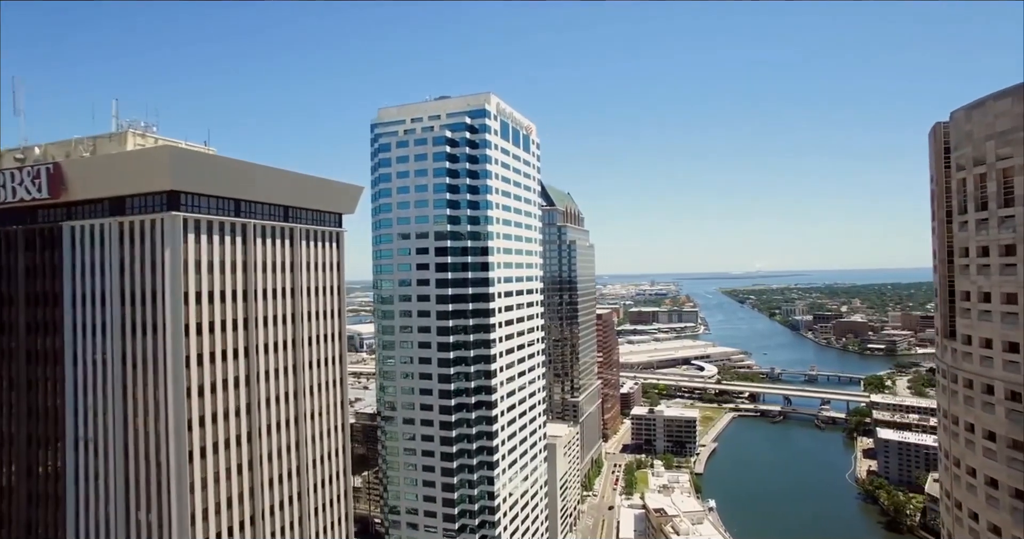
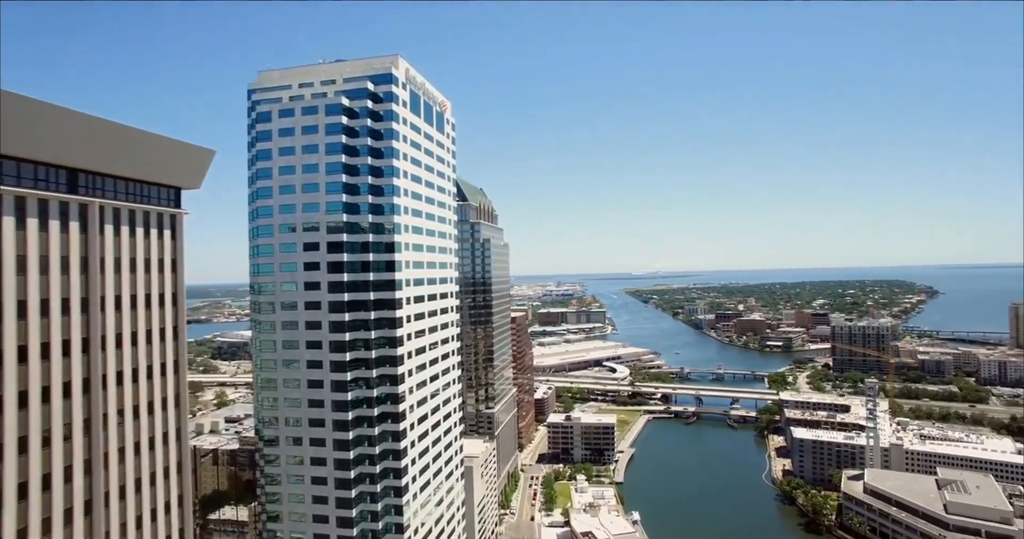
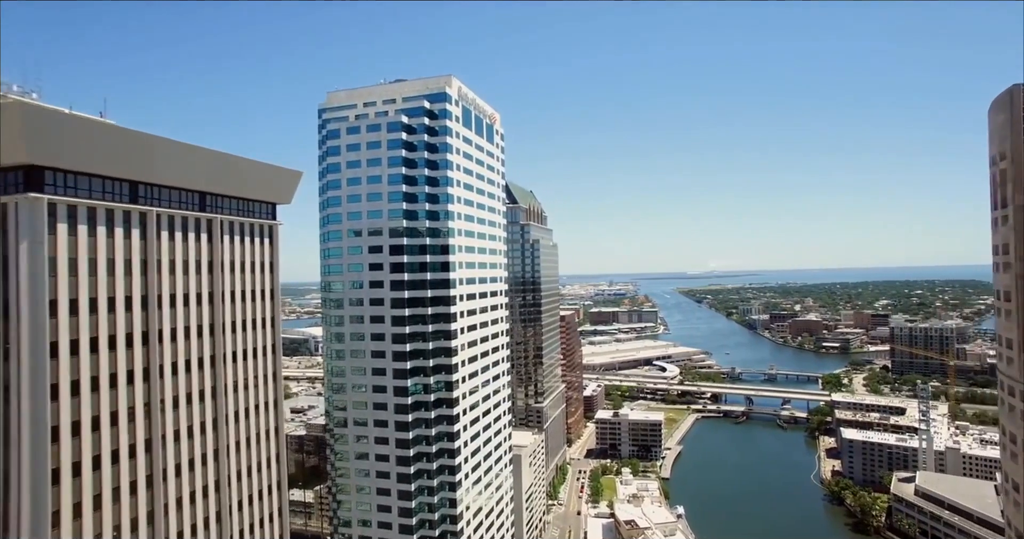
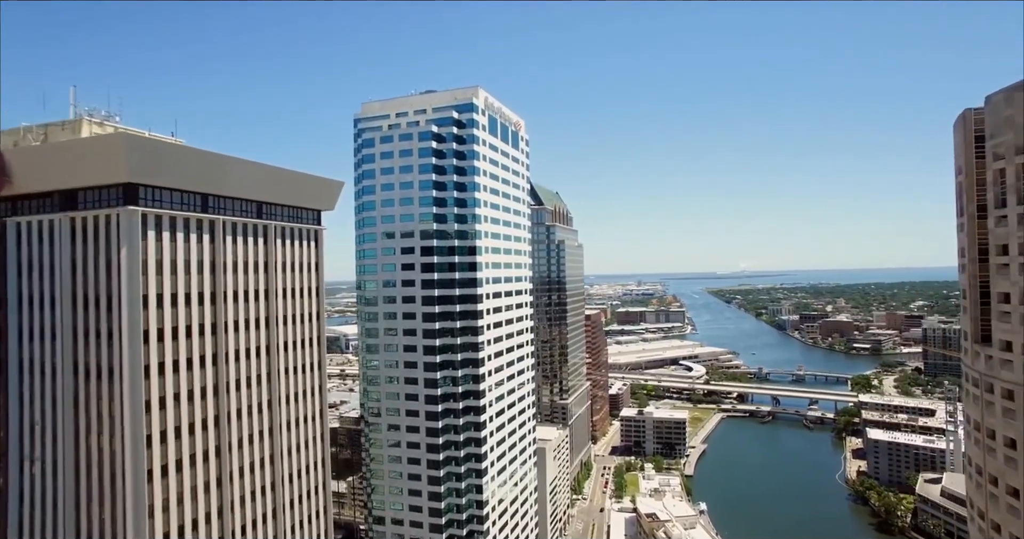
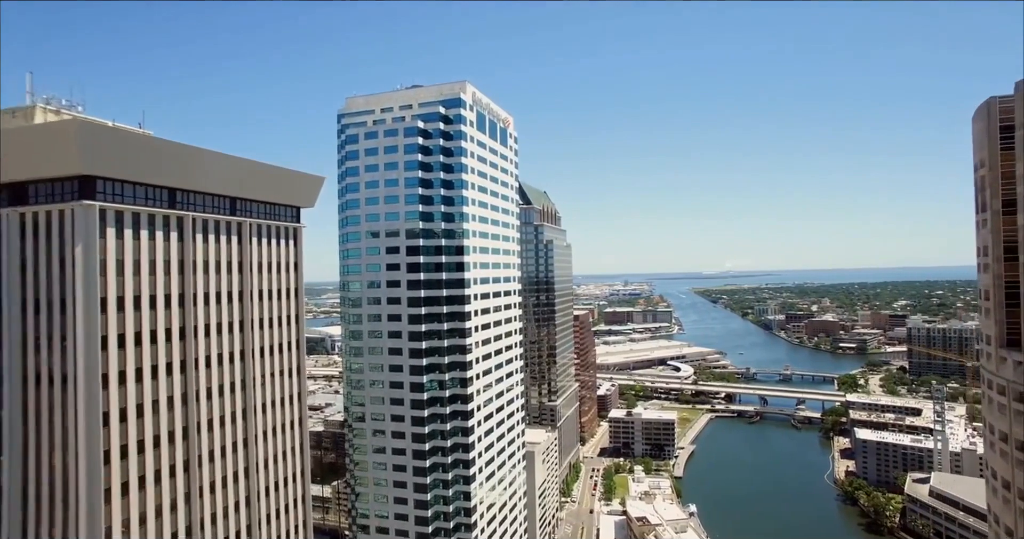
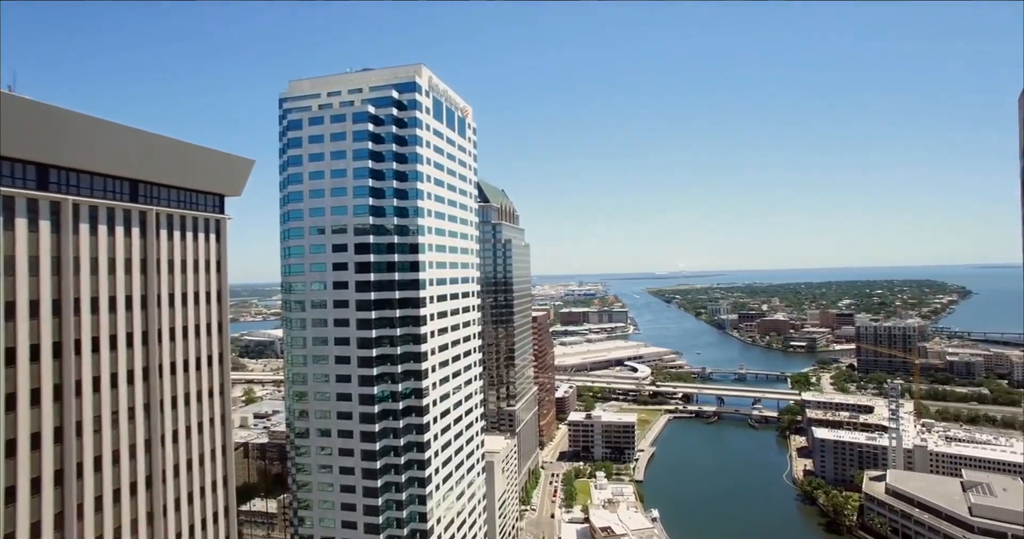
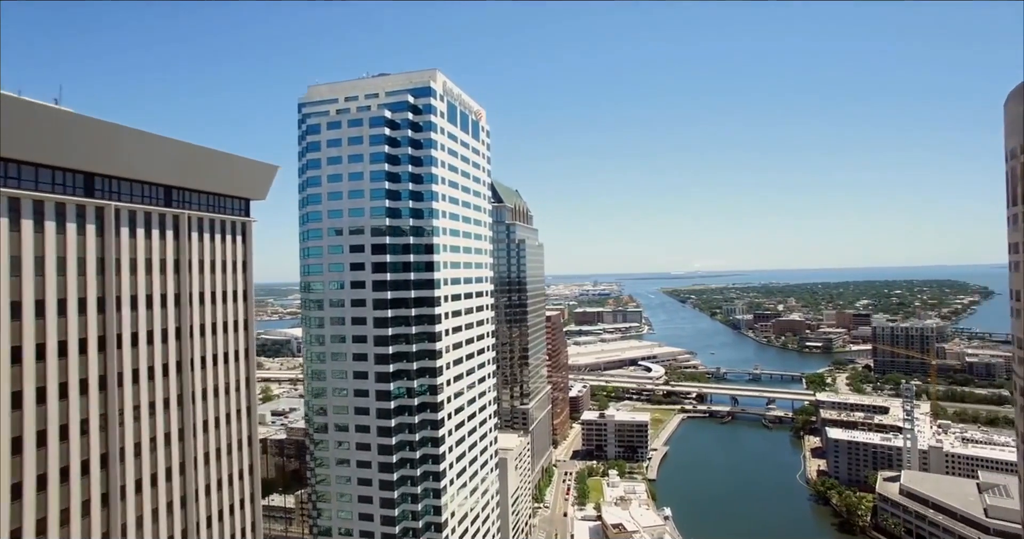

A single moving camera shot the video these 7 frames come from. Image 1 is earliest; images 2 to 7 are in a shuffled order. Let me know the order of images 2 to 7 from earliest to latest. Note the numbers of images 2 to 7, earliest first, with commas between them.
4, 5, 3, 7, 6, 2
